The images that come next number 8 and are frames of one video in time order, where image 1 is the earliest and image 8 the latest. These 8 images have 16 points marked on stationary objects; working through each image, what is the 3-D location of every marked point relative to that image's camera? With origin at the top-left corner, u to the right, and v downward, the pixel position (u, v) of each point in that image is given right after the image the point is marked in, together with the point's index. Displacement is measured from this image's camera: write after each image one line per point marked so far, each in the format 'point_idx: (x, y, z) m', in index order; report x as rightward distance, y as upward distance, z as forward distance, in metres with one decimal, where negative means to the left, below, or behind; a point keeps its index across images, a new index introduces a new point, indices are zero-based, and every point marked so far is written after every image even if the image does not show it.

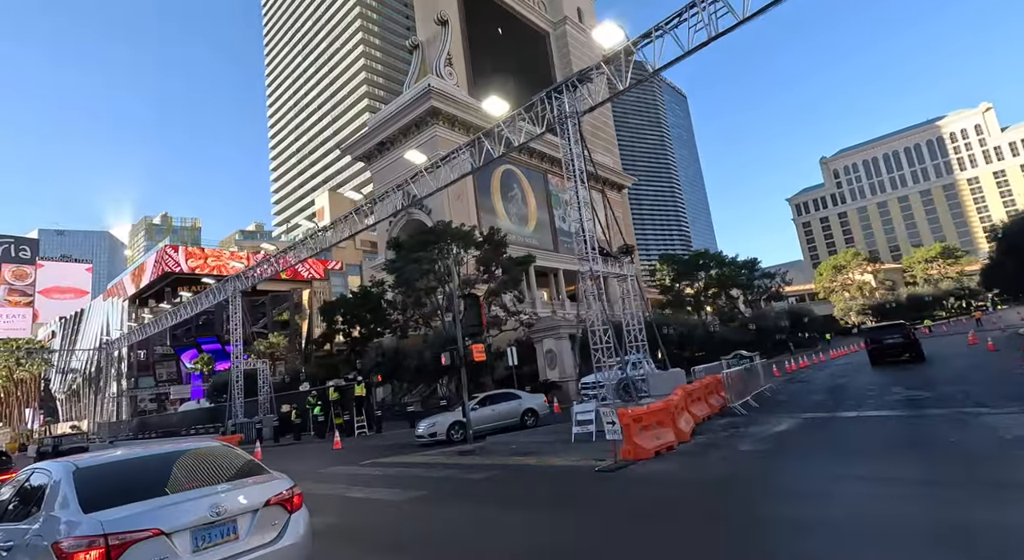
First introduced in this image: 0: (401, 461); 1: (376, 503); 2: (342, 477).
0: (-2.6, -4.2, +12.6) m
1: (-2.2, -3.1, +7.7) m
2: (-3.4, -4.0, +11.3) m
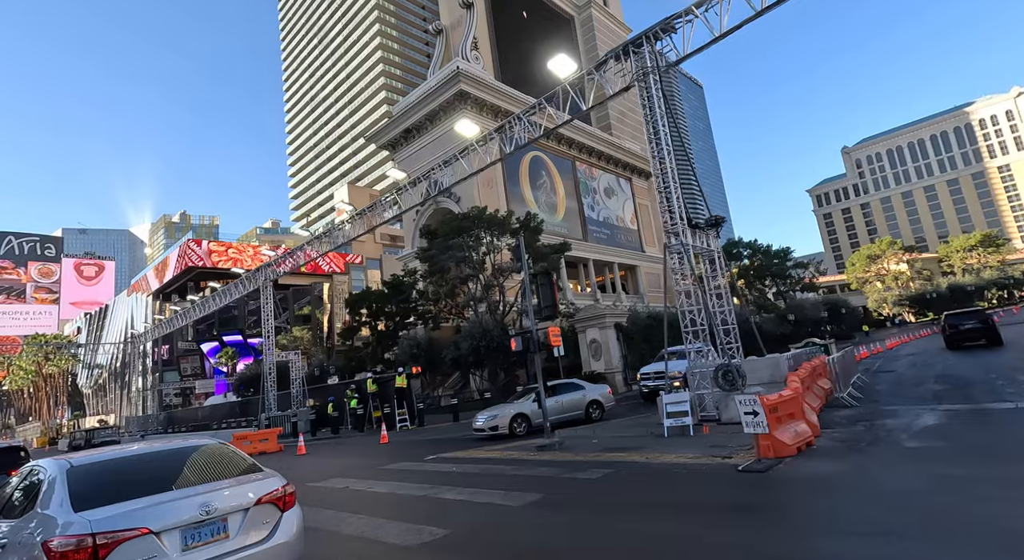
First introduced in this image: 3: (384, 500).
0: (-1.0, -3.7, +11.6) m
1: (-0.7, -2.7, +6.6) m
2: (-1.9, -3.6, +10.3) m
3: (-1.7, -3.0, +7.5) m
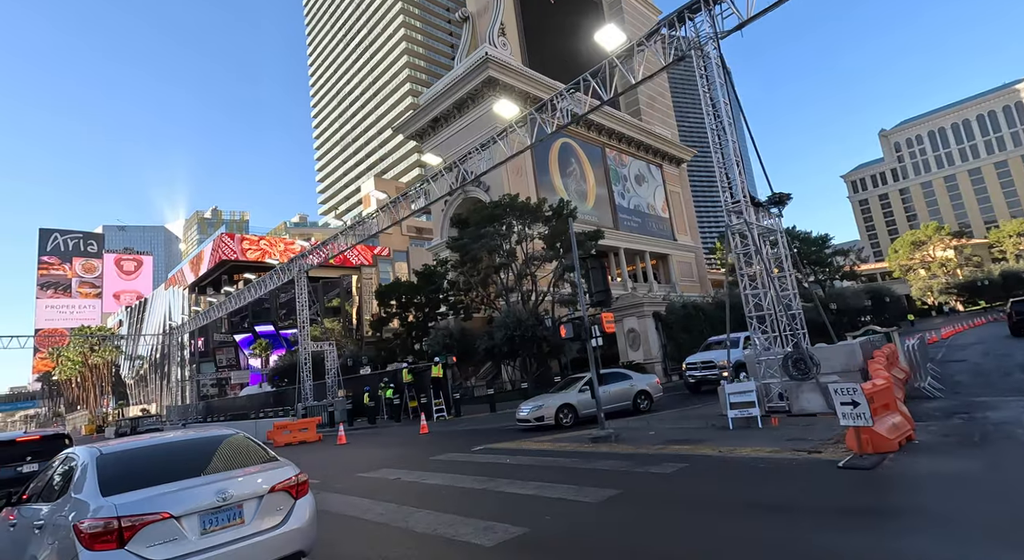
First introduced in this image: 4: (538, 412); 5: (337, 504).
0: (0.0, -3.4, +11.1) m
1: (0.0, -2.4, +6.2) m
2: (-0.9, -3.3, +9.9) m
3: (-0.9, -2.8, +7.1) m
4: (+0.7, -3.3, +13.5) m
5: (-2.4, -3.1, +7.8) m
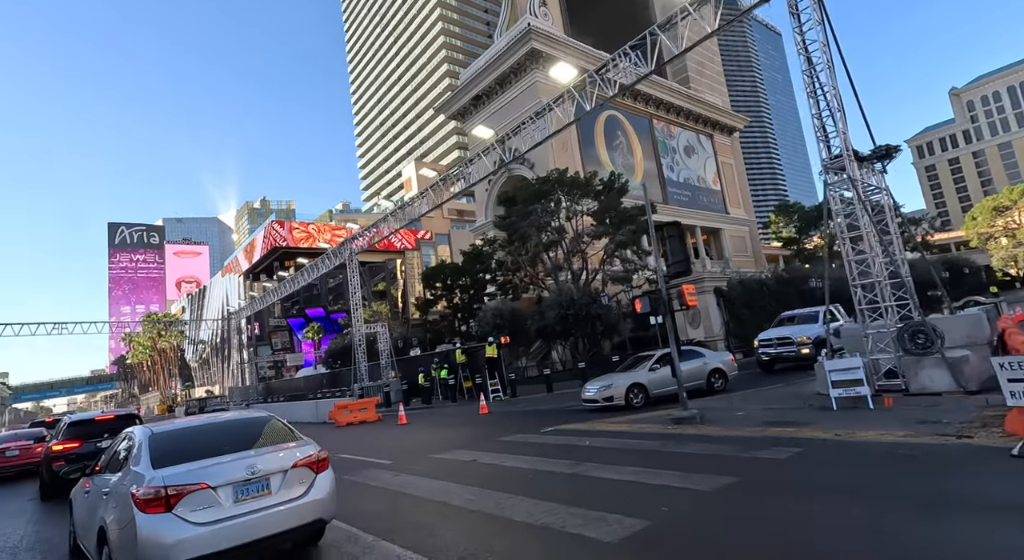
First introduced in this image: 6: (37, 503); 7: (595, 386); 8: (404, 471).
0: (+1.4, -2.9, +10.6) m
1: (+1.0, -2.1, +5.6) m
2: (+0.4, -2.9, +9.4) m
3: (+0.2, -2.4, +6.6) m
4: (+2.3, -2.6, +12.9) m
5: (-1.3, -2.8, +7.4) m
6: (-9.8, -4.6, +11.6) m
7: (+2.1, -2.6, +13.3) m
8: (-1.7, -3.1, +9.0) m
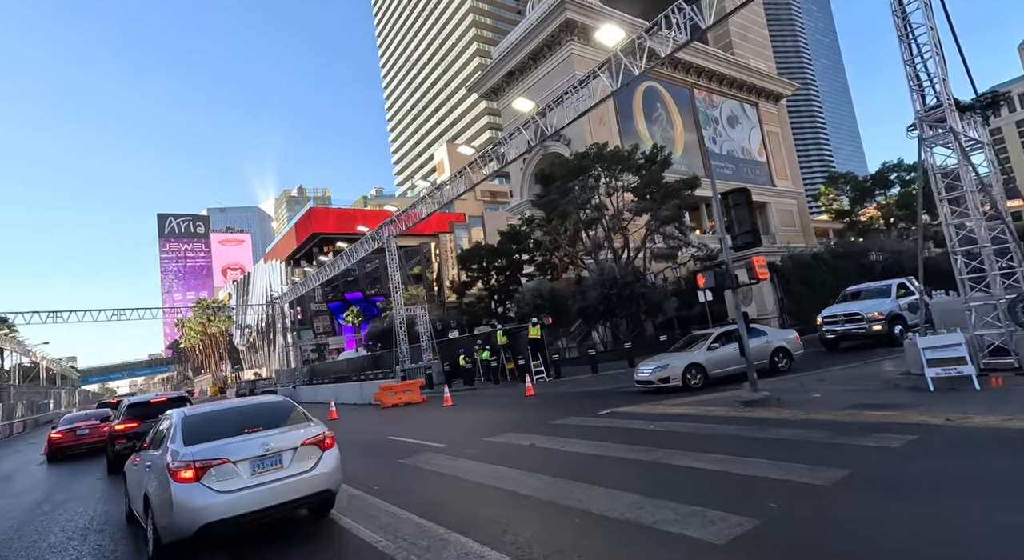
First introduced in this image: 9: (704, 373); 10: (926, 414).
0: (+2.4, -2.4, +10.0) m
1: (+1.7, -1.8, +5.0) m
2: (+1.3, -2.4, +8.9) m
3: (+0.9, -2.1, +6.1) m
4: (+3.4, -2.1, +12.2) m
5: (-0.5, -2.5, +7.0) m
6: (-8.7, -4.3, +11.8) m
7: (+3.2, -2.0, +12.6) m
8: (-0.8, -2.7, +8.6) m
9: (+4.3, -2.1, +12.3) m
10: (+4.6, -1.5, +6.2) m
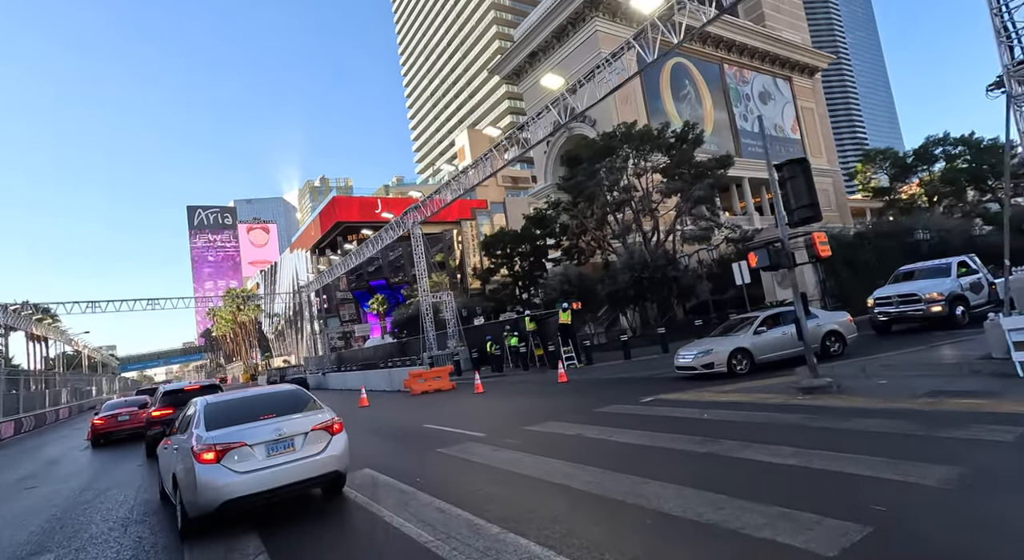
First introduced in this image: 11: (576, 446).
0: (+3.0, -2.1, +9.5) m
1: (+2.2, -1.6, +4.5) m
2: (+1.9, -2.1, +8.4) m
3: (+1.5, -1.9, +5.6) m
4: (+4.2, -1.7, +11.7) m
5: (+0.1, -2.2, +6.6) m
6: (-7.9, -4.1, +11.8) m
7: (+4.0, -1.6, +12.1) m
8: (-0.2, -2.5, +8.2) m
9: (+5.1, -1.7, +11.7) m
10: (+5.2, -1.2, +5.5) m
11: (+0.8, -2.1, +7.0) m
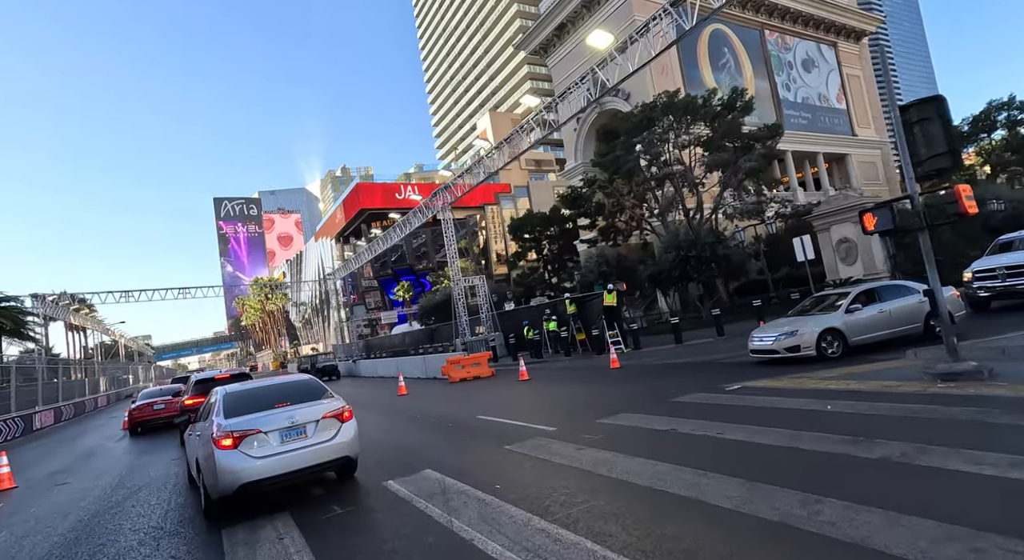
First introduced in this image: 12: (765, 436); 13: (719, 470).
0: (+4.1, -1.6, +8.2) m
1: (+3.0, -1.3, +3.3) m
2: (+3.0, -1.7, +7.2) m
3: (+2.4, -1.5, +4.4) m
4: (+5.3, -1.1, +10.4) m
5: (+1.1, -1.9, +5.5) m
6: (-6.7, -3.7, +11.0) m
7: (+5.2, -1.0, +10.8) m
8: (+0.8, -2.1, +7.1) m
9: (+6.2, -1.1, +10.3) m
10: (+6.1, -0.8, +4.2) m
11: (+1.8, -1.8, +5.9) m
12: (+2.6, -1.6, +5.8) m
13: (+1.8, -1.7, +4.7) m
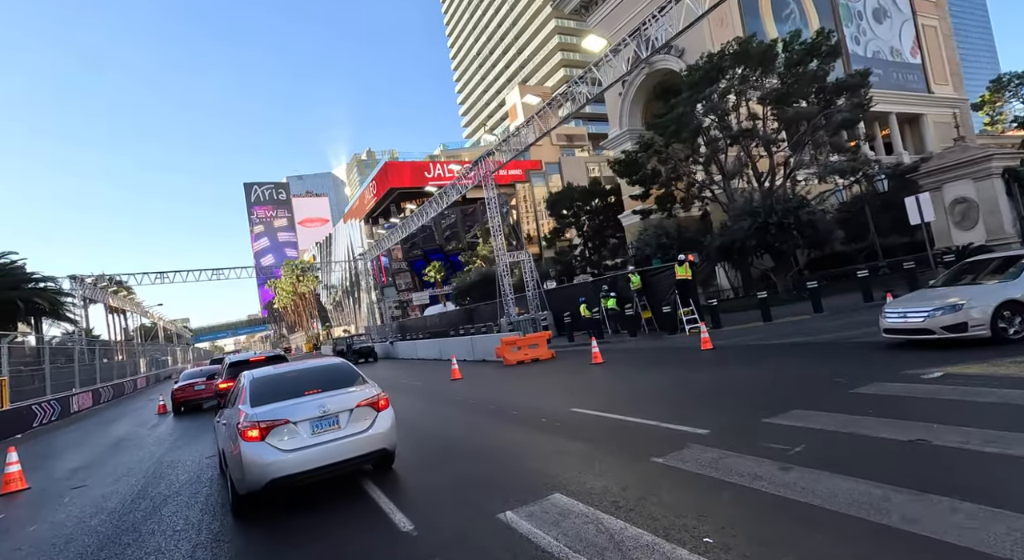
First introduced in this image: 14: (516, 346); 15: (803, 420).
0: (+5.6, -1.0, +5.9) m
1: (+4.3, -0.9, +1.0) m
2: (+4.4, -1.2, +5.0) m
3: (+3.7, -1.1, +2.2) m
4: (+6.9, -0.5, +8.0) m
5: (+2.4, -1.4, +3.3) m
6: (-5.1, -3.1, +9.3) m
7: (+6.8, -0.4, +8.4) m
8: (+2.3, -1.6, +5.0) m
9: (+7.8, -0.5, +7.9) m
10: (+7.3, -0.4, +1.8) m
11: (+3.2, -1.3, +3.7) m
12: (+3.9, -1.1, +3.6) m
13: (+3.1, -1.2, +2.6) m
14: (+0.2, -2.1, +17.3) m
15: (+3.0, -1.4, +5.4) m
